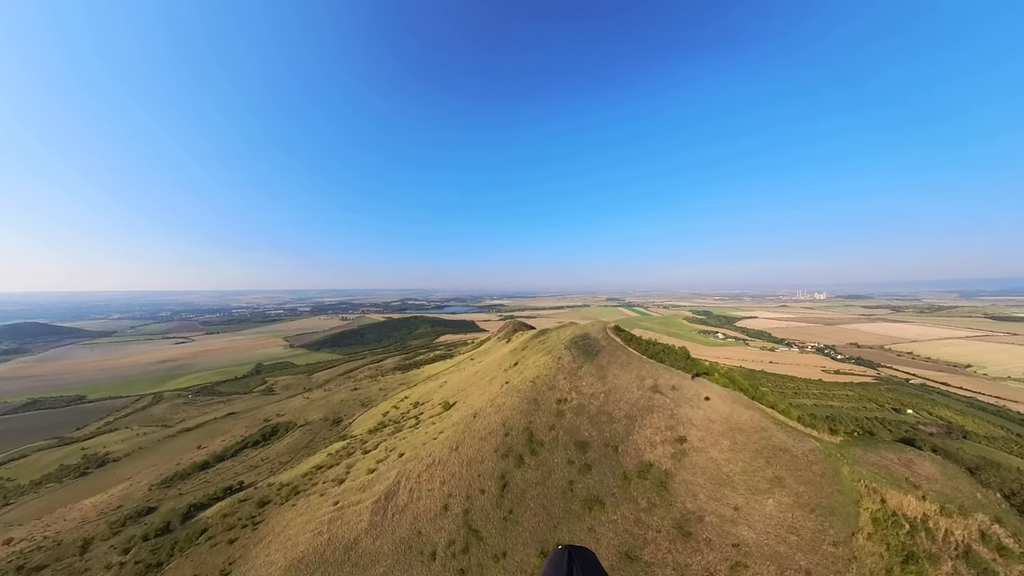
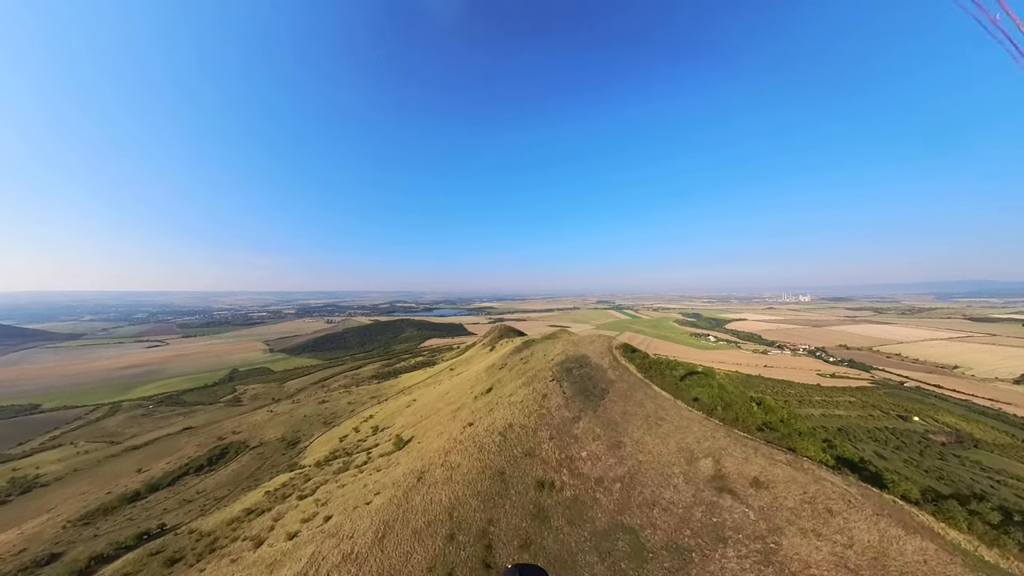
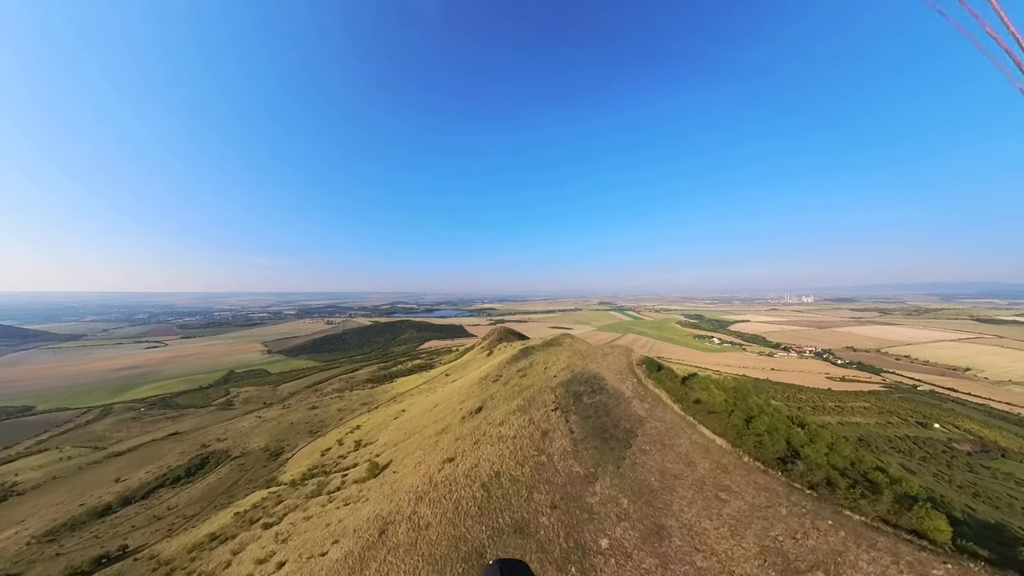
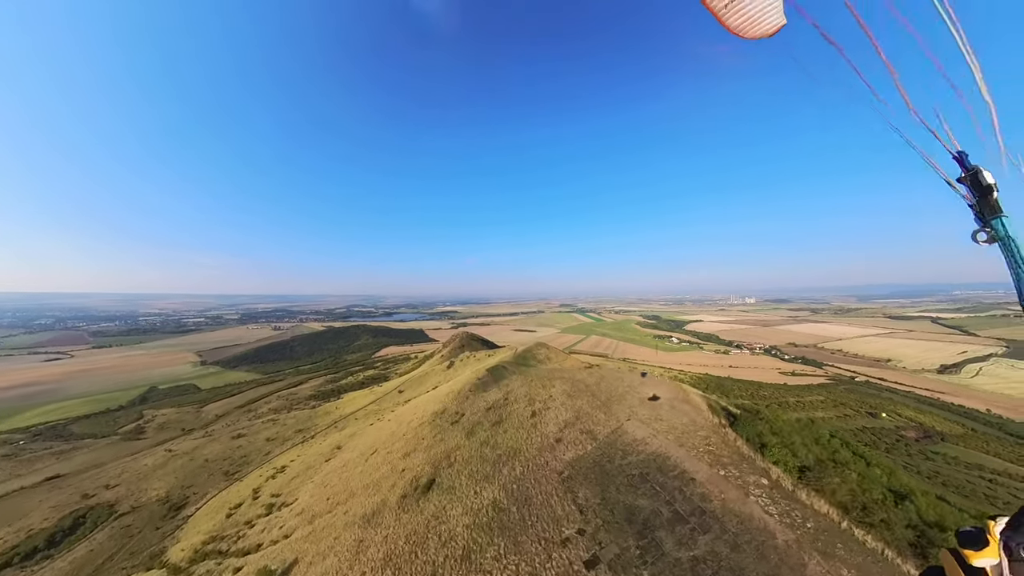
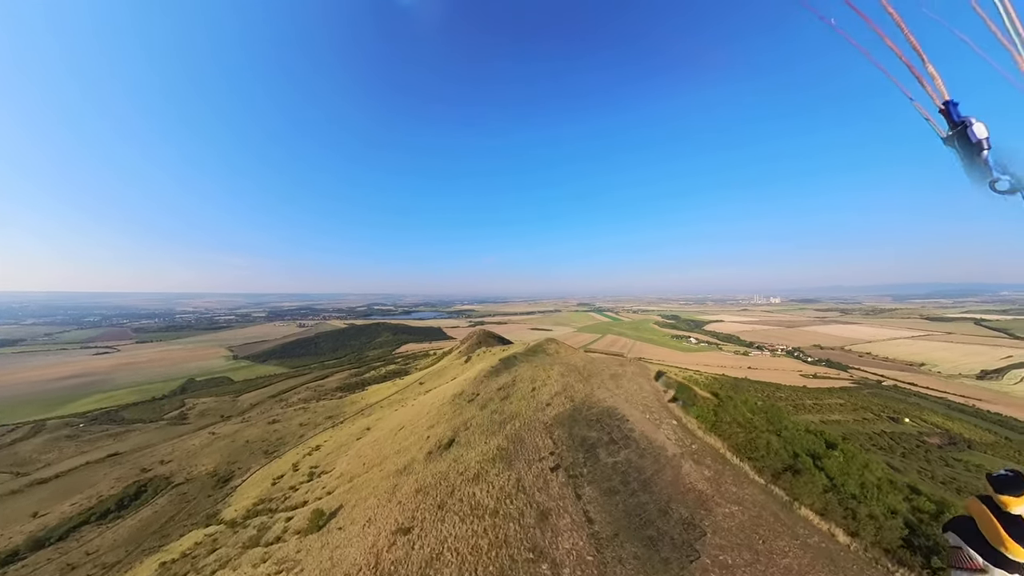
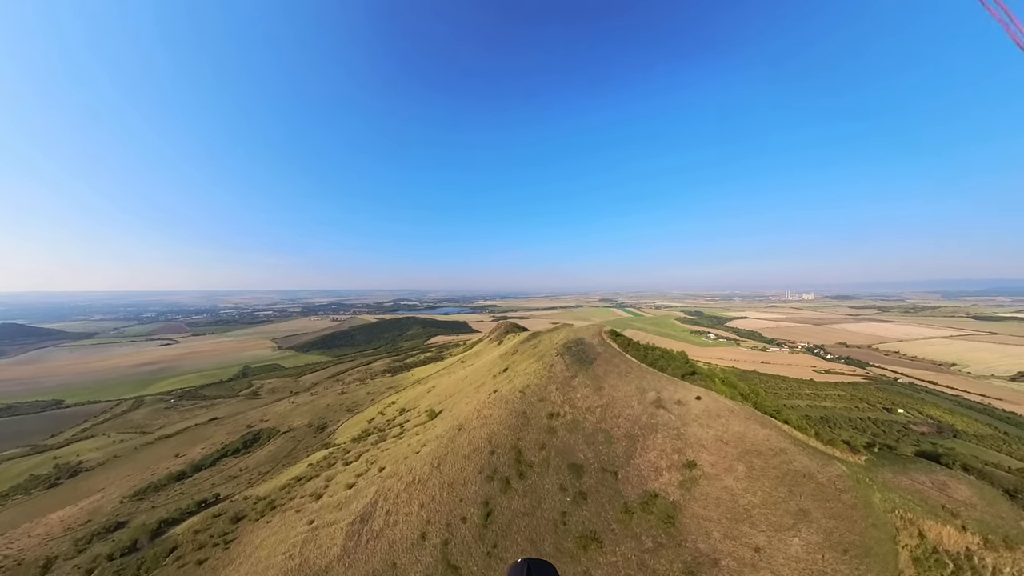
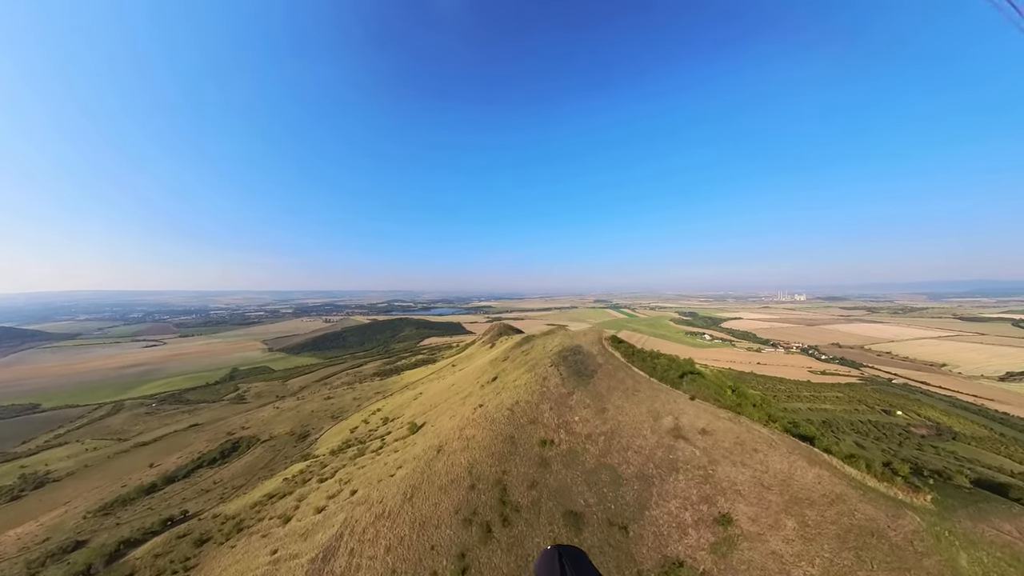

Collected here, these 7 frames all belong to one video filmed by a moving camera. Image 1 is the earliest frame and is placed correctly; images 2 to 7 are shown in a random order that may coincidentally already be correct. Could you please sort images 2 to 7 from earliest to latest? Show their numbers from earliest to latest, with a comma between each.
6, 7, 2, 3, 5, 4
